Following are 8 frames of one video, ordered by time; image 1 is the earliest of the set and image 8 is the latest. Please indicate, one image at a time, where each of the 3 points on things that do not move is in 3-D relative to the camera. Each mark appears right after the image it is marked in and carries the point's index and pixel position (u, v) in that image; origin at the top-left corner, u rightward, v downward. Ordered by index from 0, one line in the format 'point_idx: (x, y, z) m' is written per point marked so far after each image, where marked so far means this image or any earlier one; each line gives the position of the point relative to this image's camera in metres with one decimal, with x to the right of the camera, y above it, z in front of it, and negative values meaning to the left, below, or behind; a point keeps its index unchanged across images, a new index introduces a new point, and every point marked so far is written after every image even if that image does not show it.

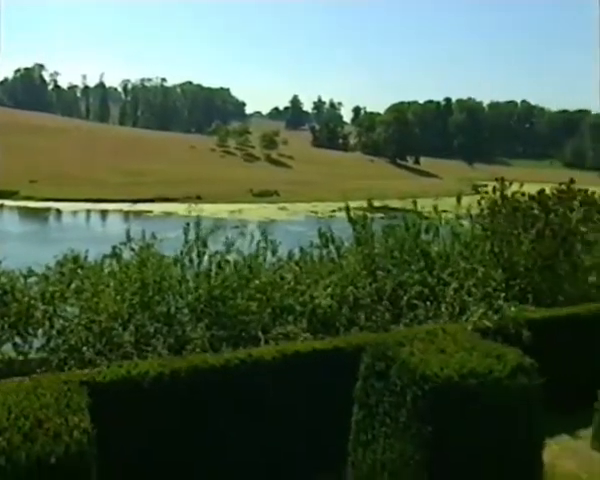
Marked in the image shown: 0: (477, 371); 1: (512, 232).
0: (+2.4, -1.8, +7.7) m
1: (+6.1, +0.2, +16.2) m
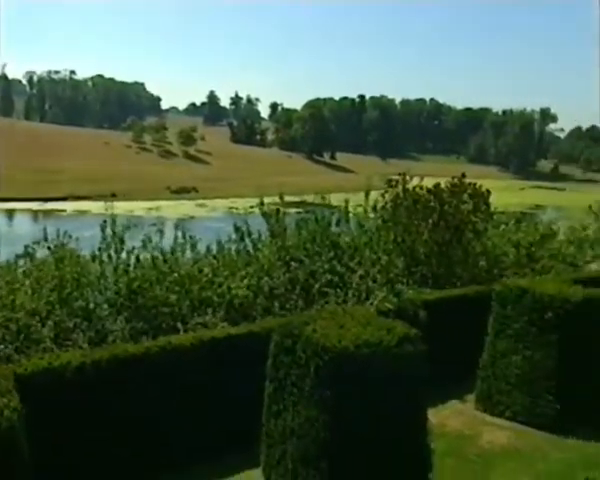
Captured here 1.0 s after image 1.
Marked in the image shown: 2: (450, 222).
0: (+1.1, -1.6, +8.9) m
1: (+3.5, +0.5, +17.8) m
2: (+4.8, +0.6, +18.0) m
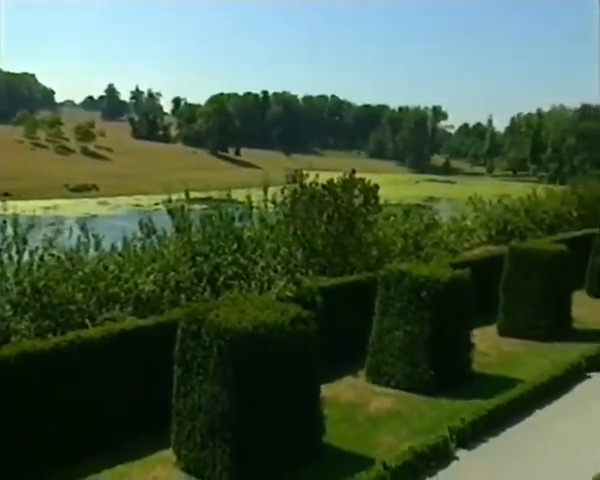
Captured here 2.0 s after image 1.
0: (-0.6, -1.4, +10.1) m
1: (+0.3, +0.7, +19.2) m
2: (+1.5, +0.9, +19.6) m
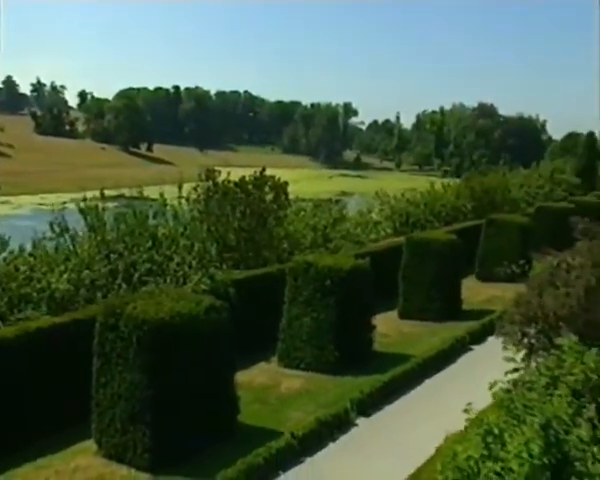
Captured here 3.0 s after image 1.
0: (-2.2, -1.4, +10.9) m
1: (-2.7, +0.9, +20.0) m
2: (-1.6, +1.1, +20.6) m
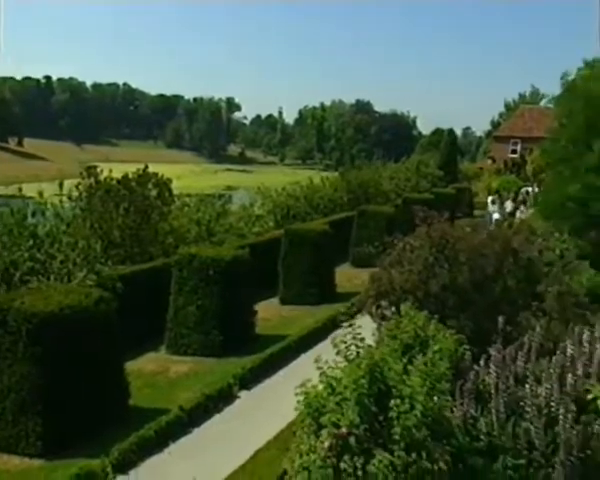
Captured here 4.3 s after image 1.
0: (-4.6, -1.3, +11.5) m
1: (-7.0, +1.0, +20.3) m
2: (-6.0, +1.2, +21.1) m
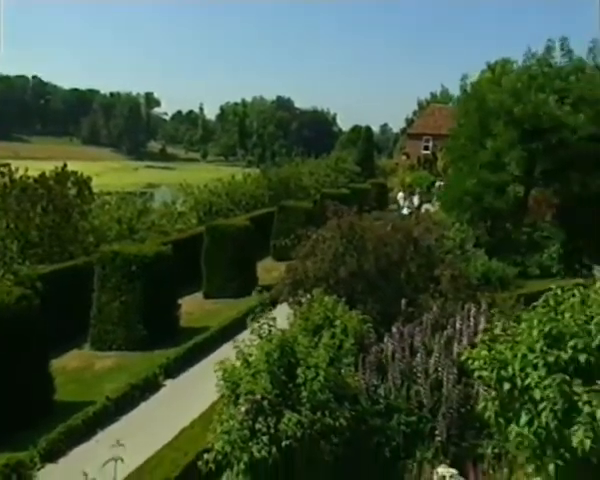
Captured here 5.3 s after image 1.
0: (-6.3, -1.3, +11.6) m
1: (-9.8, +1.0, +20.0) m
2: (-8.9, +1.3, +21.0) m
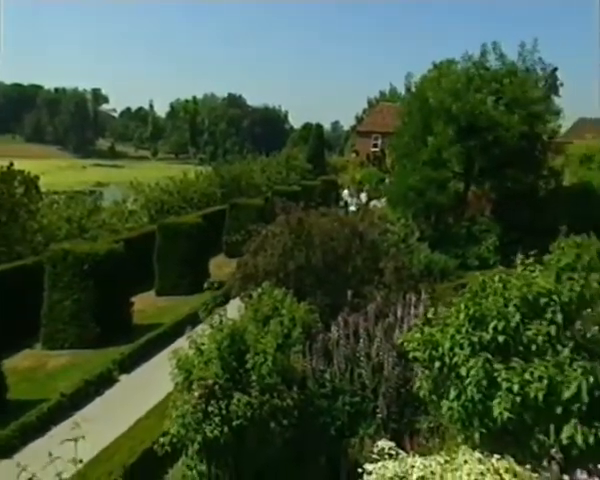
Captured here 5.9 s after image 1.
0: (-7.3, -1.3, +11.6) m
1: (-11.5, +1.0, +19.7) m
2: (-10.7, +1.3, +20.7) m
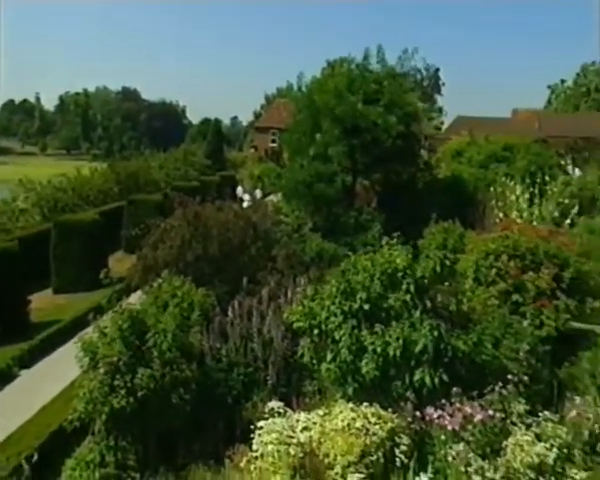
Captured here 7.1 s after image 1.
0: (-9.4, -1.3, +11.2) m
1: (-15.0, +0.9, +18.4) m
2: (-14.4, +1.2, +19.5) m
